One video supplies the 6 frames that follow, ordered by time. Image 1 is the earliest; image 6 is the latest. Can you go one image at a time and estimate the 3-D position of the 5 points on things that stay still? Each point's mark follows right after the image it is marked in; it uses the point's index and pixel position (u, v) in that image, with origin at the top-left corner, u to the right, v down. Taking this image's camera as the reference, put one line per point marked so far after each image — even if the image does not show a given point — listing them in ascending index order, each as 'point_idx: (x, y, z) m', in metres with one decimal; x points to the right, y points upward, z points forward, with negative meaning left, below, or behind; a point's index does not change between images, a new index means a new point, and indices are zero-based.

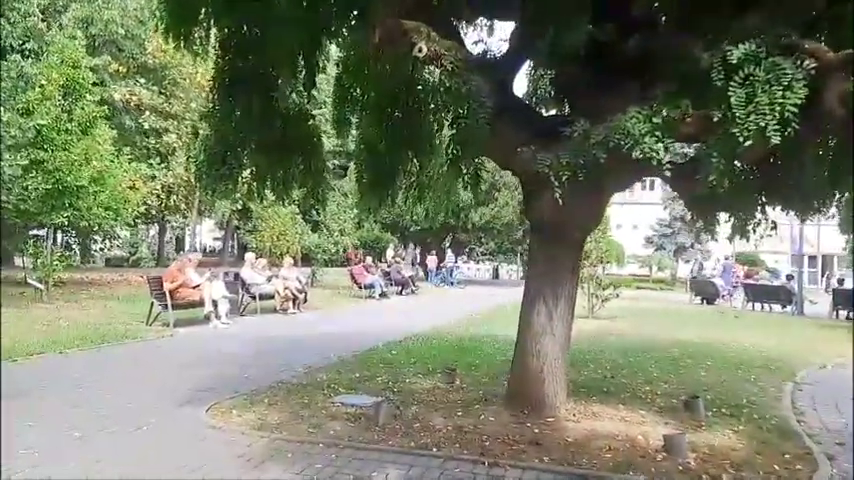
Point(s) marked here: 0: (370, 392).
0: (-0.6, -1.5, +6.8) m
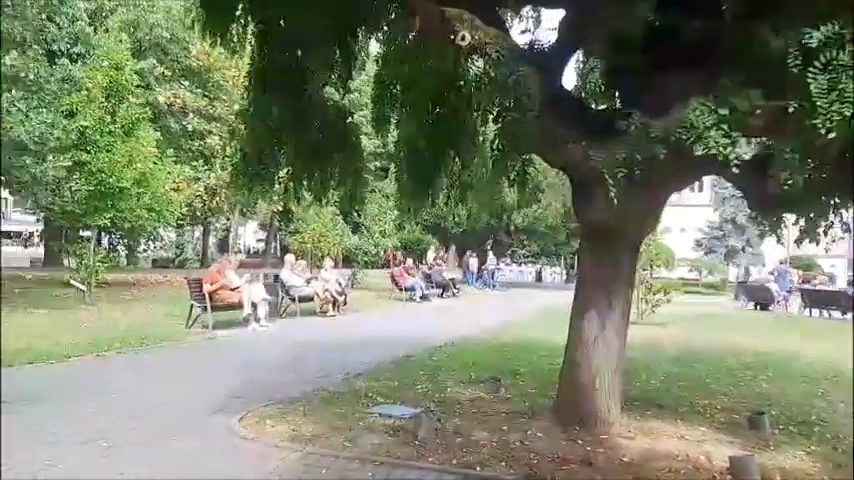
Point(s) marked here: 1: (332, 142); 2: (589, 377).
0: (-0.2, -1.5, +6.5) m
1: (-1.1, +1.1, +7.6) m
2: (+1.3, -1.1, +5.6) m
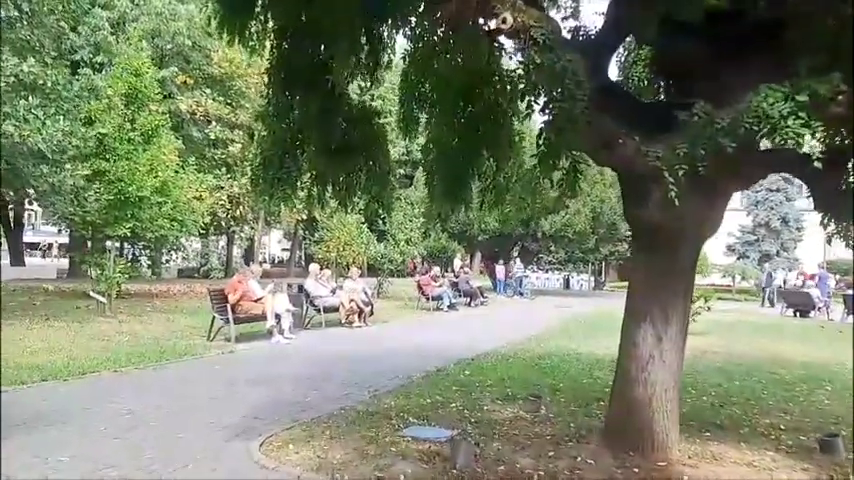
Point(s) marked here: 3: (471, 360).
0: (+0.2, -1.6, +6.0) m
1: (-0.7, +1.0, +7.2) m
2: (+1.6, -1.1, +5.0) m
3: (+0.6, -1.7, +9.9) m
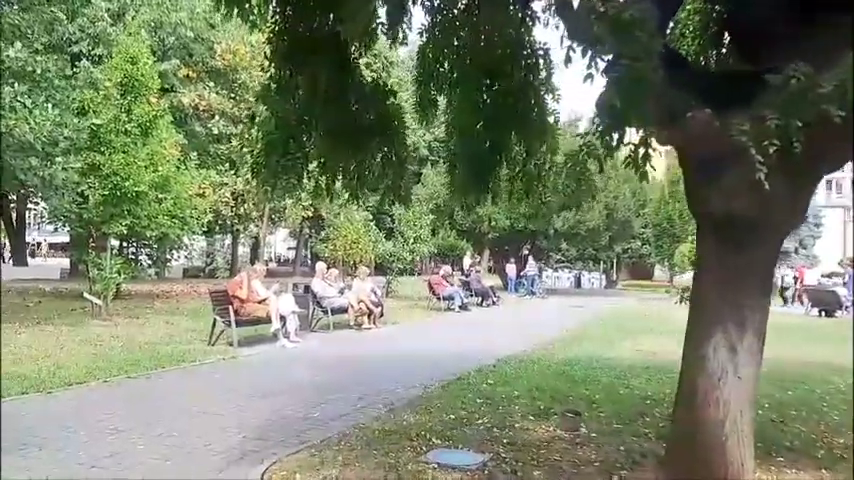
0: (+0.4, -1.6, +5.2) m
1: (-0.5, +1.0, +6.4) m
2: (+1.8, -1.1, +4.3) m
3: (+0.9, -1.7, +9.1) m
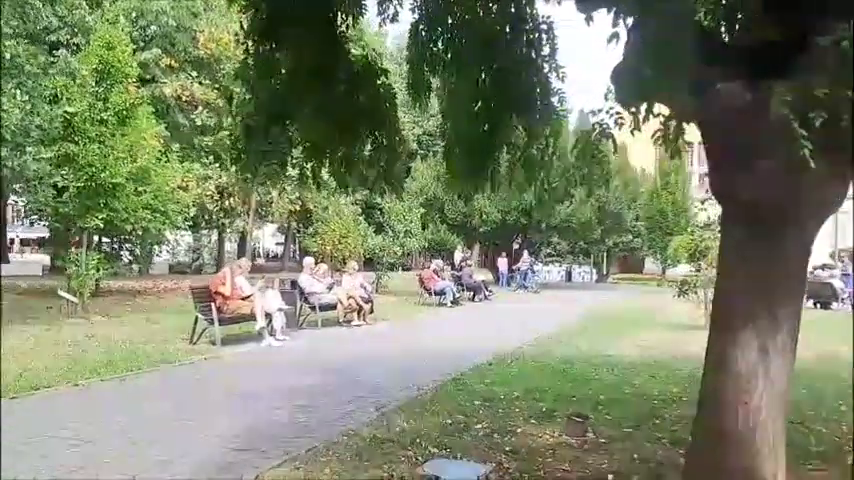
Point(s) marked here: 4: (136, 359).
0: (+0.3, -1.5, +4.8) m
1: (-0.6, +1.1, +5.9) m
2: (+1.8, -1.0, +3.8) m
3: (+0.8, -1.6, +8.7) m
4: (-3.7, -1.5, +8.7) m
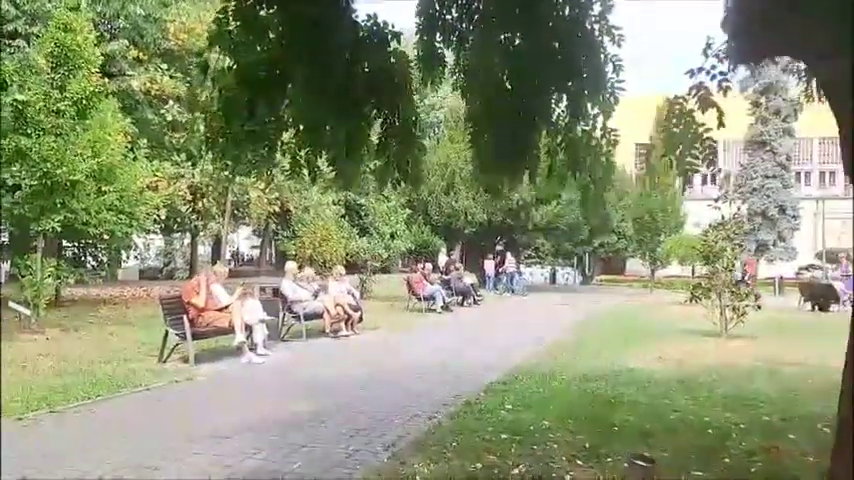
0: (+0.5, -1.5, +3.7) m
1: (-0.5, +1.1, +4.9) m
2: (+2.0, -1.0, +2.8) m
3: (+0.8, -1.6, +7.7) m
4: (-3.6, -1.5, +7.5) m
